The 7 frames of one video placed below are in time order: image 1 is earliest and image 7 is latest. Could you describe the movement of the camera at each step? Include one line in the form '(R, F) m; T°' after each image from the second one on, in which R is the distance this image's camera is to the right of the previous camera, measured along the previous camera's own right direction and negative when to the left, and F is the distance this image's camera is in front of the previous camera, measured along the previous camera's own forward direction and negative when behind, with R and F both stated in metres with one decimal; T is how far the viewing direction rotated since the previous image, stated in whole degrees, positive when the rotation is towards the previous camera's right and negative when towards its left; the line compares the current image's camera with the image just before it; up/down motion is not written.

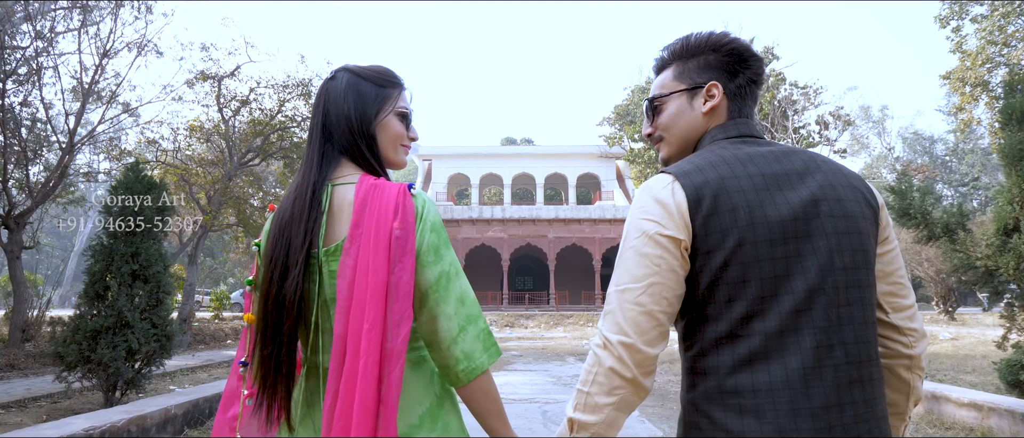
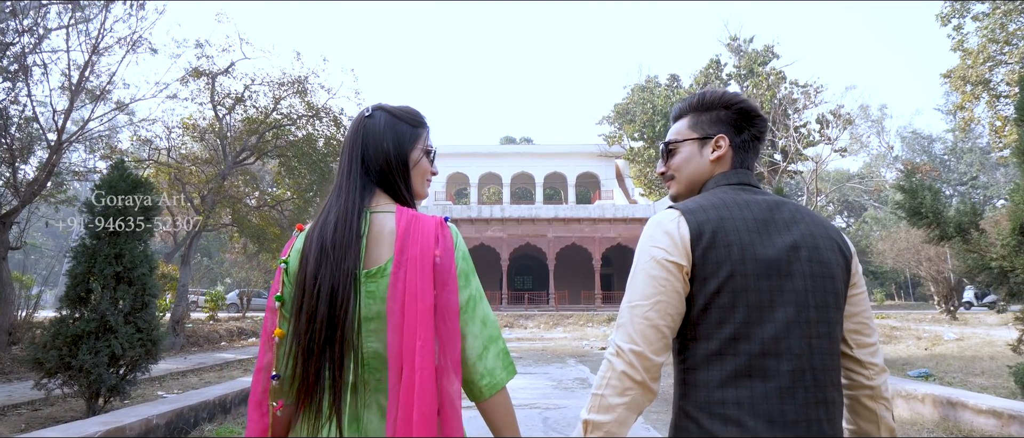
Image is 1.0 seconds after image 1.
(0.0, +0.1) m; 0°
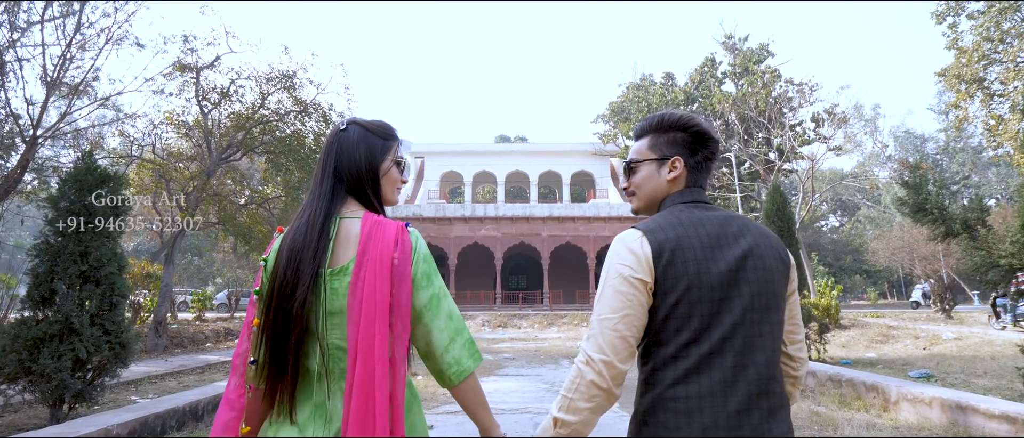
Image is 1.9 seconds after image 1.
(0.0, +0.2) m; +1°
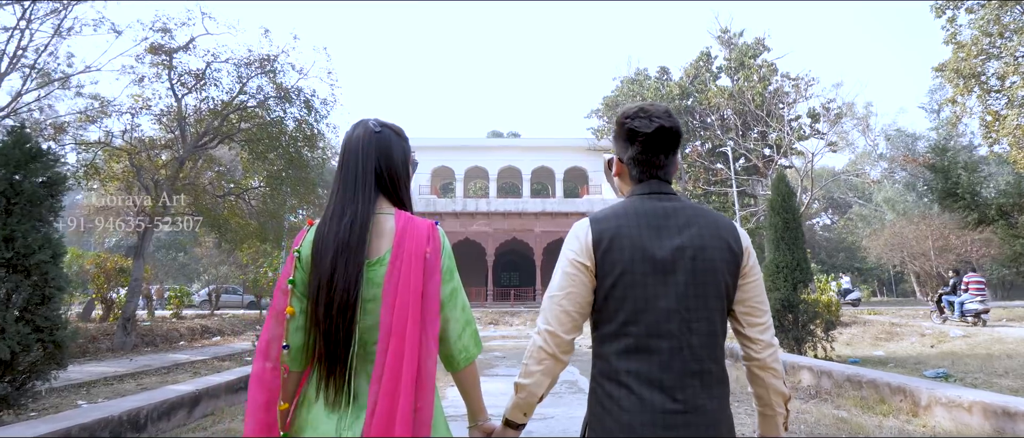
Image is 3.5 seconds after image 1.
(0.0, +0.4) m; +1°
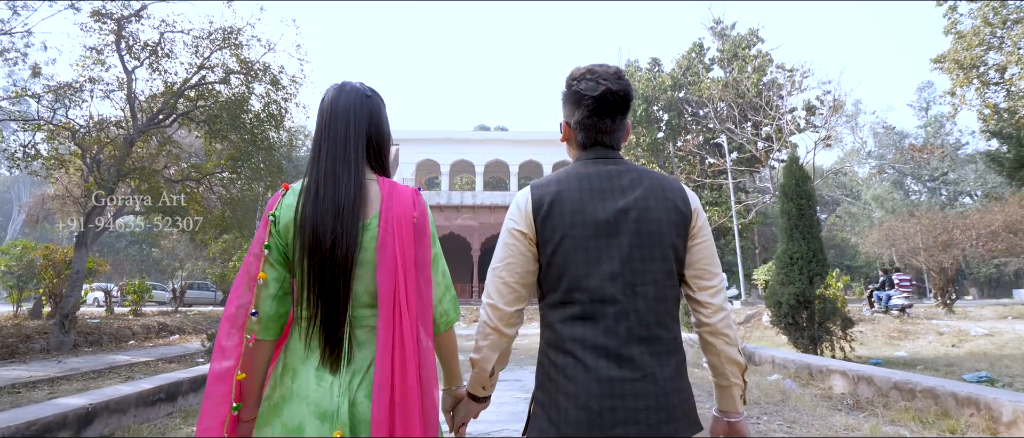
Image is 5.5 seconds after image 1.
(0.0, +0.7) m; +1°
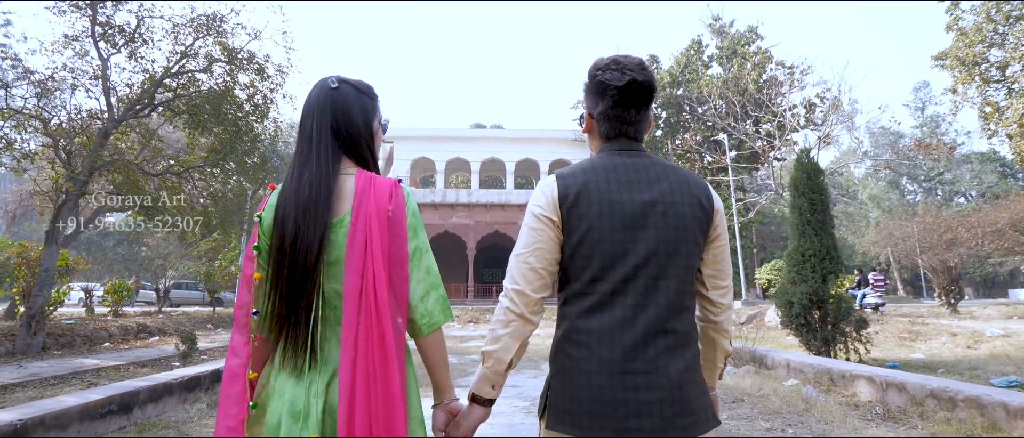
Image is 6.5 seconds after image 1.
(0.0, +0.4) m; 0°
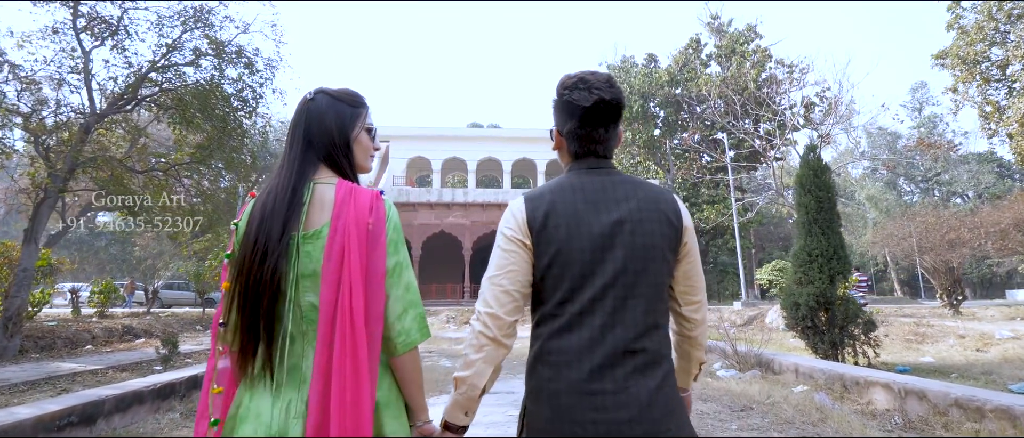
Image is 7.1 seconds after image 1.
(0.0, +0.2) m; 0°
